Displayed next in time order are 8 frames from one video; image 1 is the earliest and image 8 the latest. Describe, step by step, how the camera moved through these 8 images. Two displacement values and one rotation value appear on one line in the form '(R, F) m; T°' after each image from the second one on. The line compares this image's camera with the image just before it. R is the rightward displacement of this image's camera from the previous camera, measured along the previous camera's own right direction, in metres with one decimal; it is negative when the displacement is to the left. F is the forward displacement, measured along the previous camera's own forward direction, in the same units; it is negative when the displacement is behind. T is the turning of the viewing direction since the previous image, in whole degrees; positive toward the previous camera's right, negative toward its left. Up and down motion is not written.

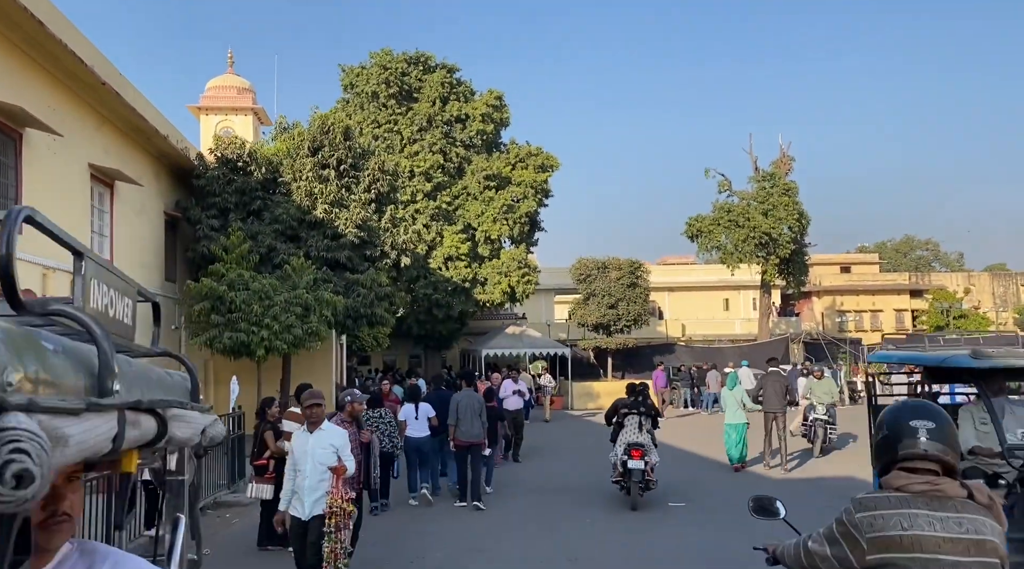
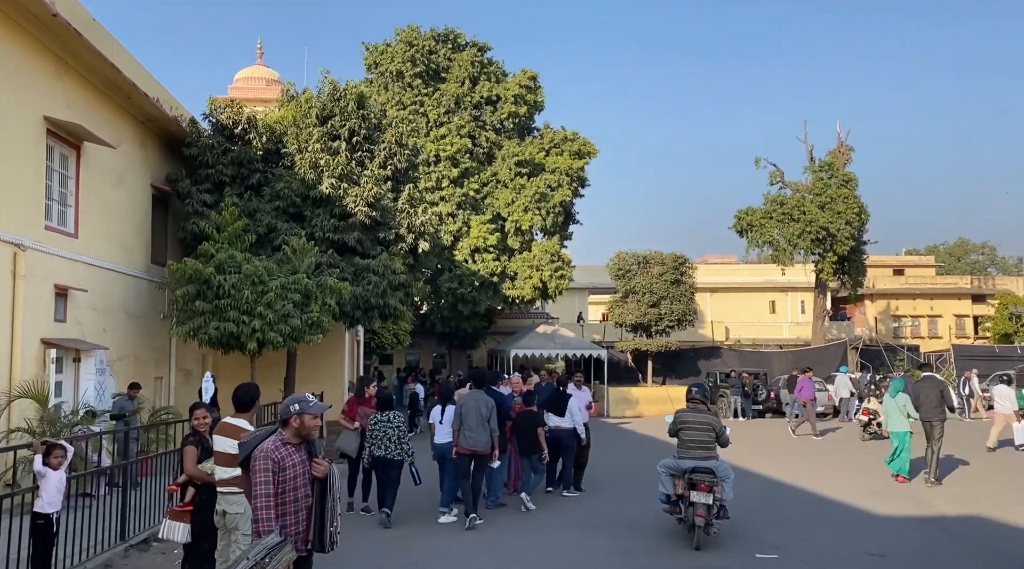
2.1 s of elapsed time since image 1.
(0.0, +2.7) m; -2°
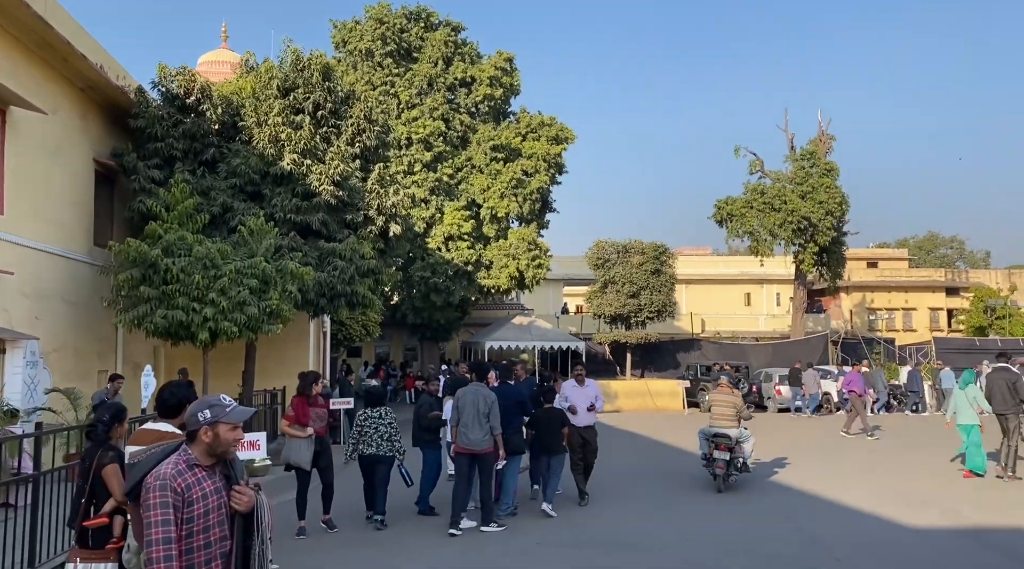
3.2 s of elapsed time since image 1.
(-0.2, +1.3) m; +2°
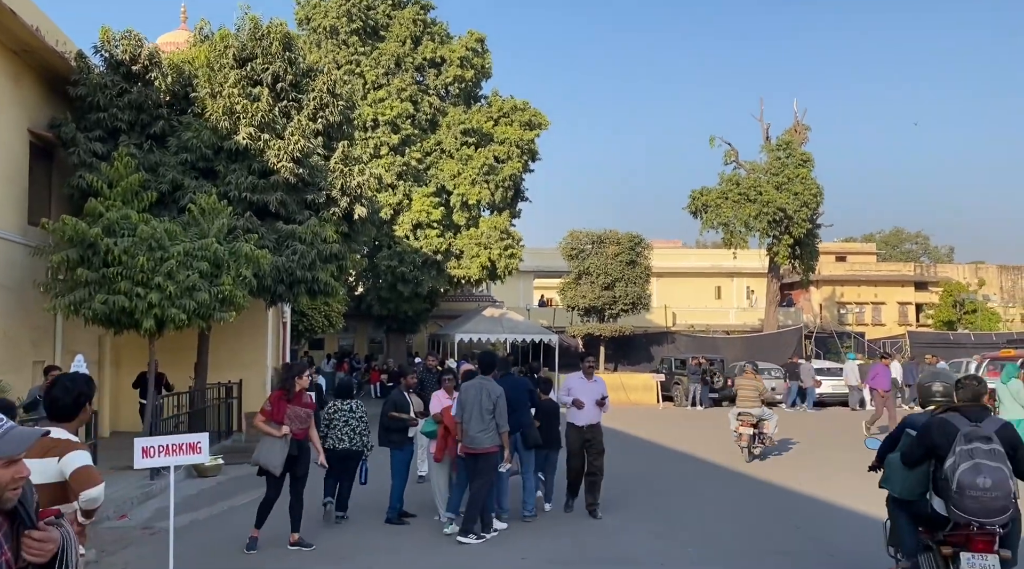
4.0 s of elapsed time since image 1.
(-0.2, +1.1) m; +2°
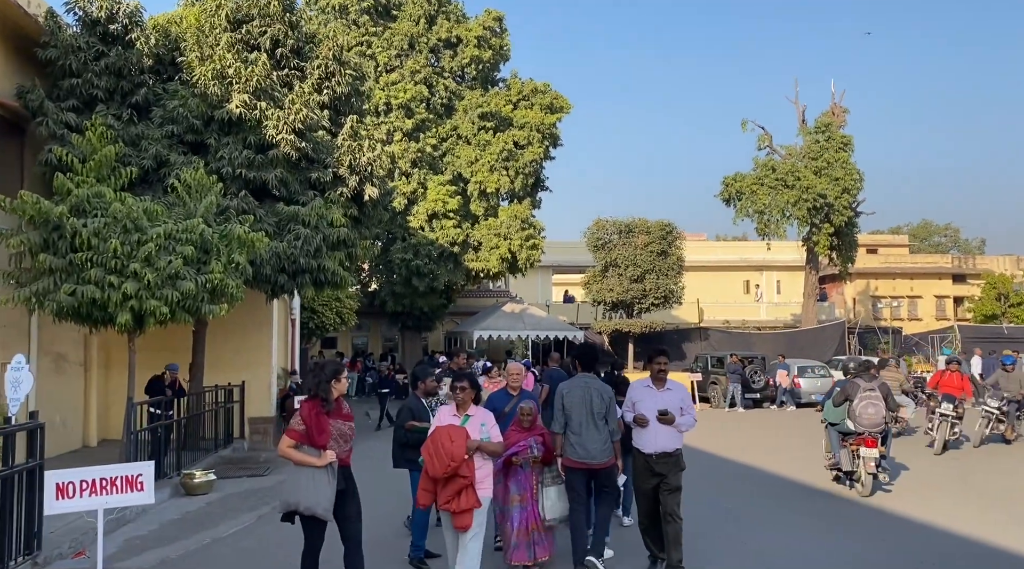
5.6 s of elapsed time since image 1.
(-0.3, +1.9) m; -1°
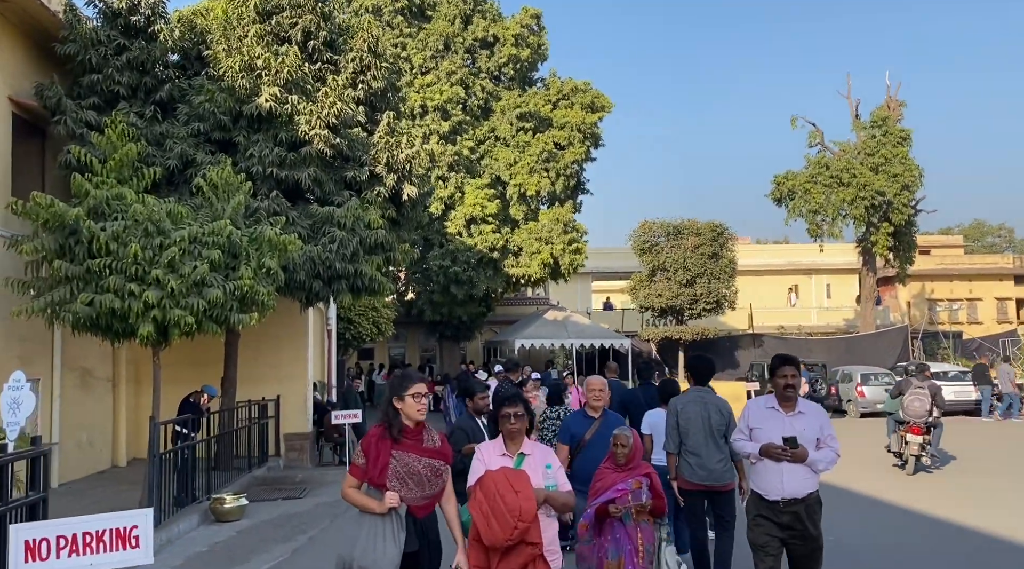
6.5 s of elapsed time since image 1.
(-0.2, +1.1) m; -2°
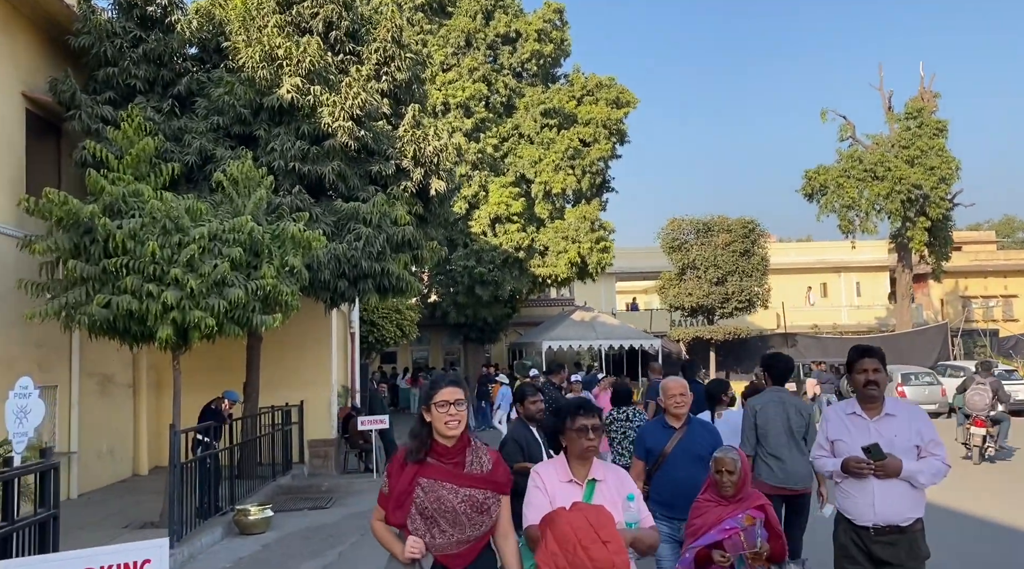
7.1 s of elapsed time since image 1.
(-0.2, +0.6) m; -1°
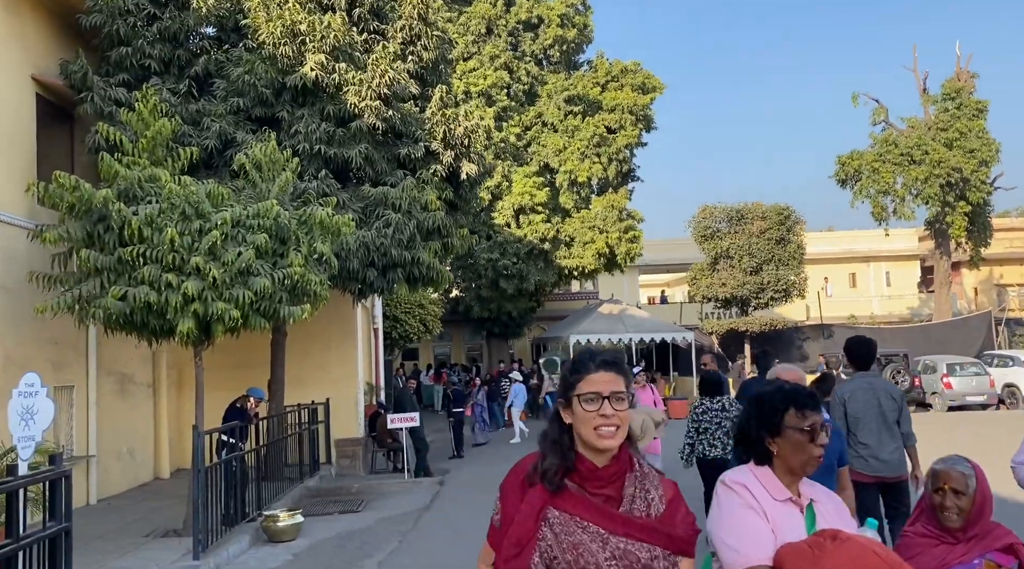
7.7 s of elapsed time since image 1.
(-0.3, +0.7) m; -1°
